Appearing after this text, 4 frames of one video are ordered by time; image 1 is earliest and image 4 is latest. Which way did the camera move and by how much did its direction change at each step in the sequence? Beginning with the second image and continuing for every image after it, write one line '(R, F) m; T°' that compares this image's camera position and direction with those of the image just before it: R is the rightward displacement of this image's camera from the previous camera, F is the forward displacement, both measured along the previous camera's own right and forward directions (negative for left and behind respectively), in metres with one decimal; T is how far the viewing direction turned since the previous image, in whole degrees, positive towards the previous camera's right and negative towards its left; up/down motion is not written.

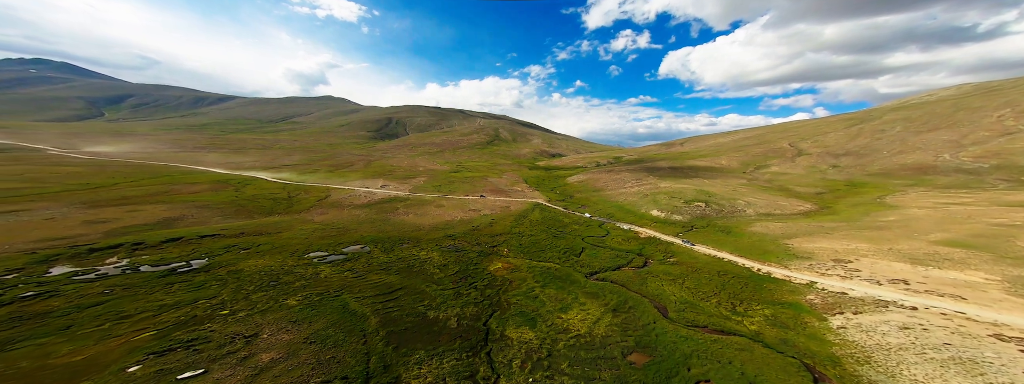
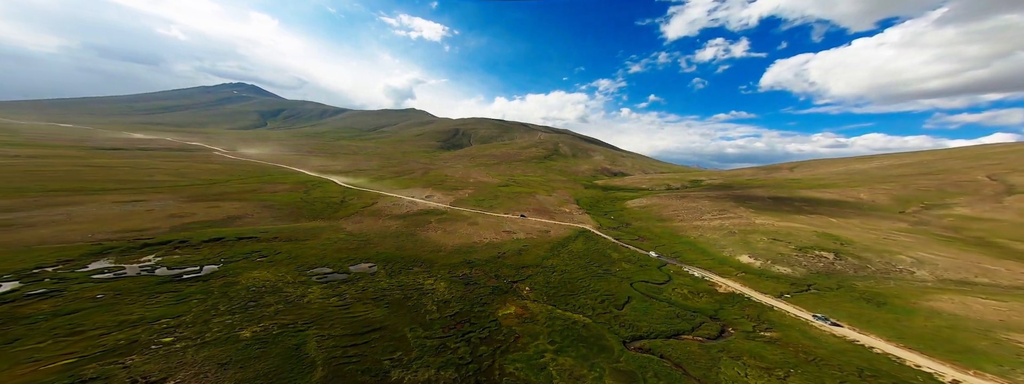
(+4.9, +7.5) m; -14°
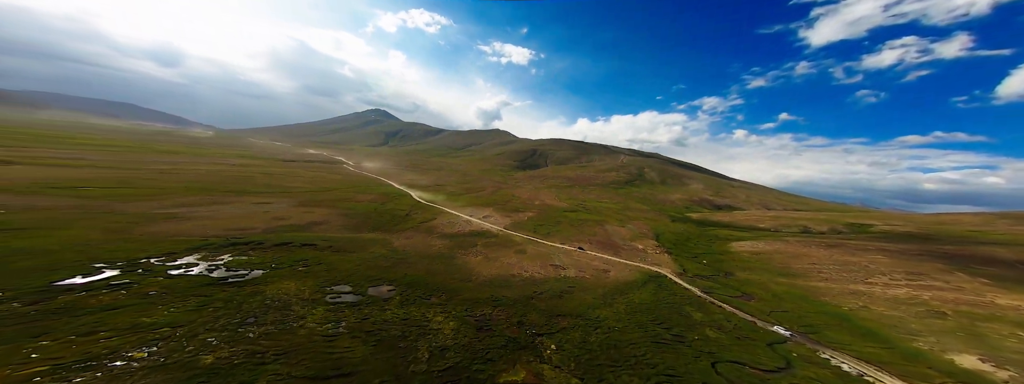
(+5.8, +6.7) m; -18°
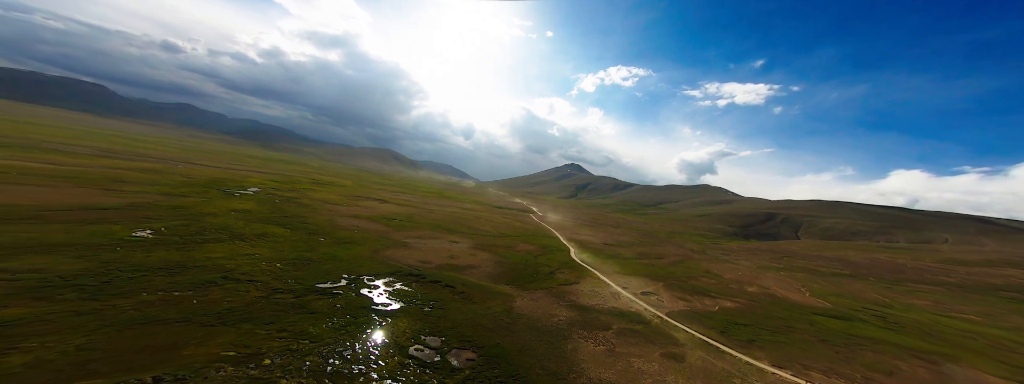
(+8.5, +8.8) m; -39°
